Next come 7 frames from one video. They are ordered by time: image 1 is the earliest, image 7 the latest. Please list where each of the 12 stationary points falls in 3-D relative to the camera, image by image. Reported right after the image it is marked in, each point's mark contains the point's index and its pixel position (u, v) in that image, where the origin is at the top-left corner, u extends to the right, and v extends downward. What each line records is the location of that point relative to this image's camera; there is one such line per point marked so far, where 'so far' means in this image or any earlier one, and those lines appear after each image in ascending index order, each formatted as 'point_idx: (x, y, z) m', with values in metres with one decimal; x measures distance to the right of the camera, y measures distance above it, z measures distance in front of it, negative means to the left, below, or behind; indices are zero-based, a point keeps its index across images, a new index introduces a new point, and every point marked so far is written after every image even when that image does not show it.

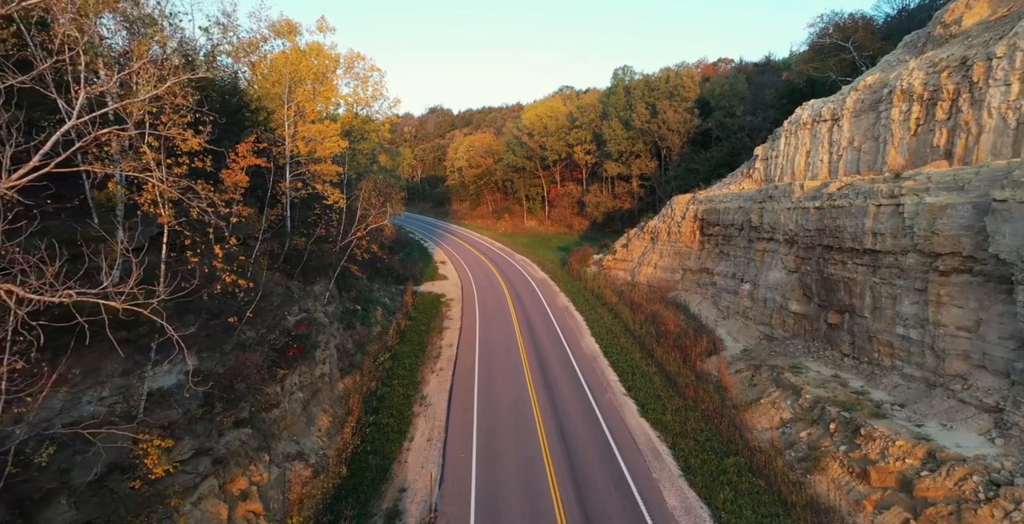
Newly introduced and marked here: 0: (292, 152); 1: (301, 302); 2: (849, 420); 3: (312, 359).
0: (-8.3, +4.1, +19.7) m
1: (-7.9, -1.6, +19.6) m
2: (+10.0, -4.7, +15.8) m
3: (-6.9, -3.4, +18.5) m
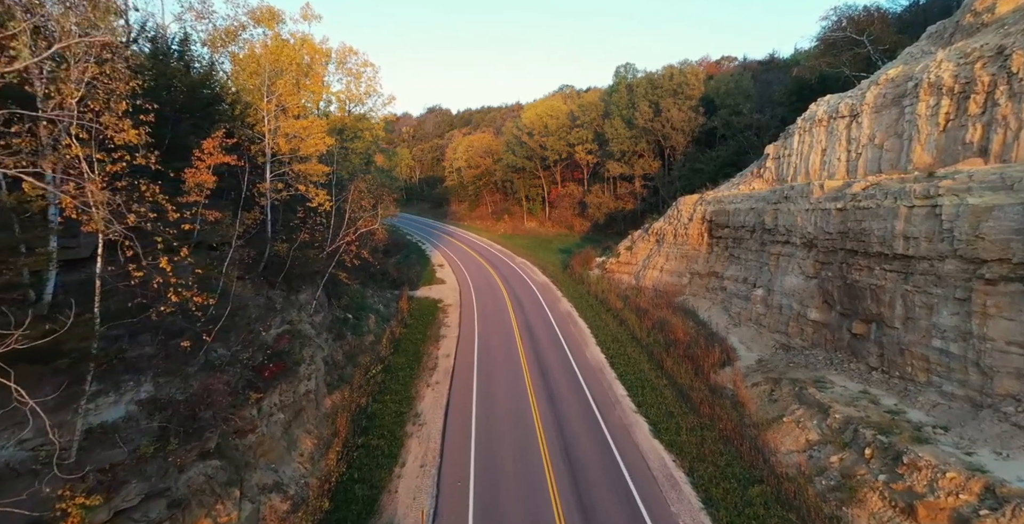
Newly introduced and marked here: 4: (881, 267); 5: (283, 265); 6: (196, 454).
0: (-8.3, +3.8, +18.2) m
1: (-7.8, -1.8, +18.1) m
2: (+10.0, -4.9, +14.3) m
3: (-6.9, -3.7, +16.9) m
4: (+13.0, -0.2, +18.9) m
5: (-8.2, -0.1, +18.9) m
6: (-7.3, -4.4, +12.2) m
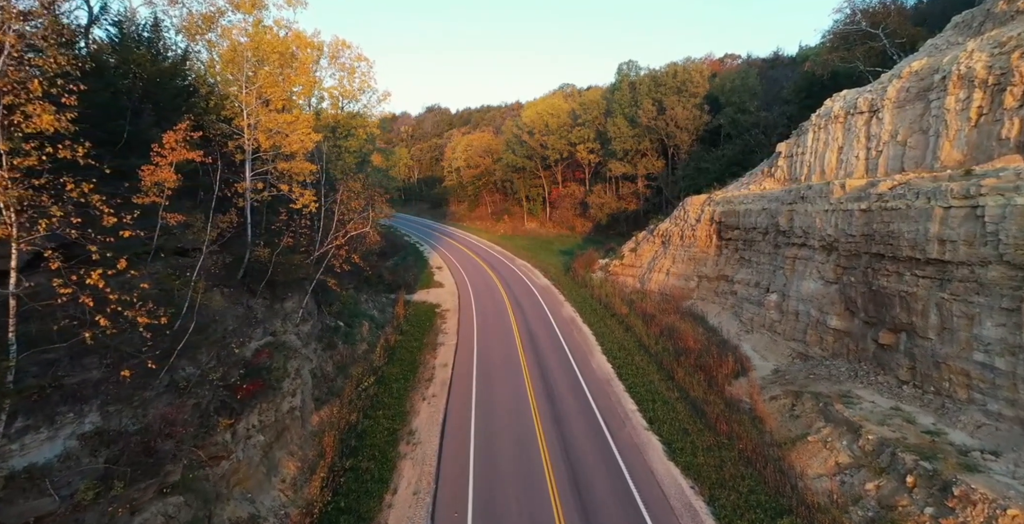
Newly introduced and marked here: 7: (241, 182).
0: (-8.2, +3.6, +16.7) m
1: (-7.8, -2.0, +16.7) m
2: (+10.1, -5.1, +12.8) m
3: (-6.8, -3.8, +15.5) m
4: (+13.1, -0.4, +17.5) m
5: (-8.2, -0.3, +17.5) m
6: (-7.2, -4.6, +10.8) m
7: (-7.8, +2.3, +15.5) m
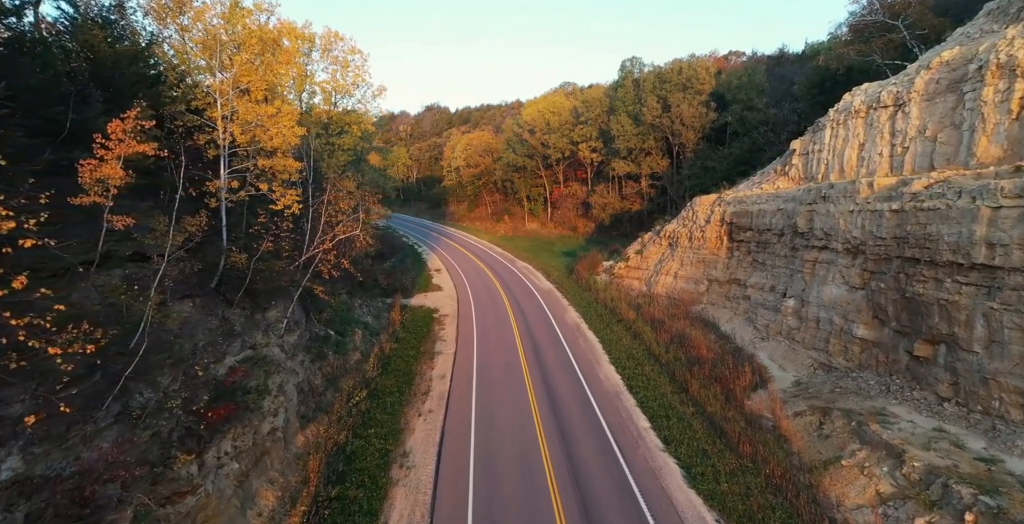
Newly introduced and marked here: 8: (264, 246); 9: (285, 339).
0: (-8.1, +3.4, +15.2) m
1: (-7.7, -2.2, +15.1) m
2: (+10.2, -5.3, +11.3) m
3: (-6.7, -4.0, +13.9) m
4: (+13.2, -0.5, +16.0) m
5: (-8.1, -0.5, +16.0) m
6: (-7.1, -4.8, +9.3) m
7: (-7.8, +2.2, +14.0) m
8: (-7.5, +0.5, +16.2) m
9: (-7.7, -2.6, +18.2) m
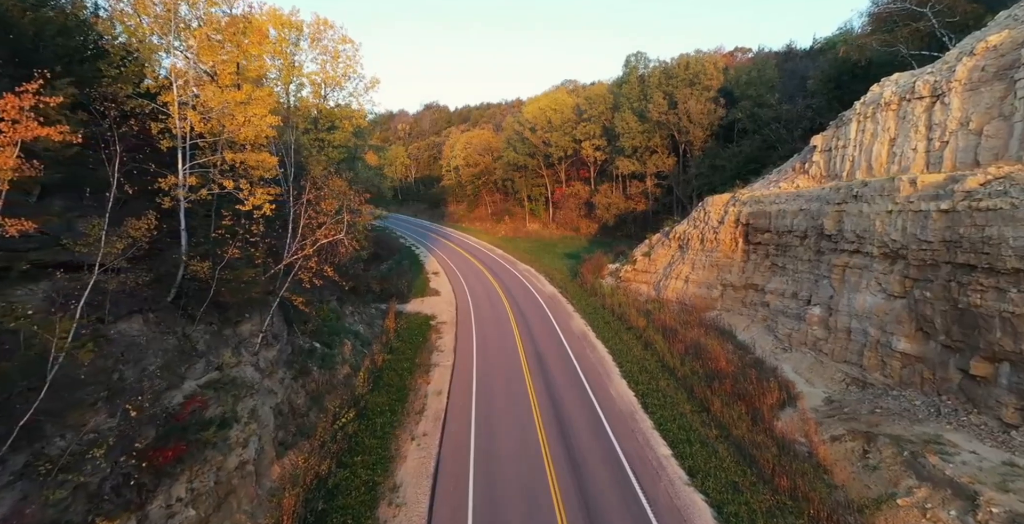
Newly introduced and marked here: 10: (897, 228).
0: (-8.0, +3.2, +13.2) m
1: (-7.6, -2.4, +13.1) m
2: (+10.3, -5.5, +9.3) m
3: (-6.6, -4.2, +12.0) m
4: (+13.3, -0.7, +14.0) m
5: (-8.0, -0.7, +14.0) m
6: (-7.0, -5.0, +7.3) m
7: (-7.6, +1.9, +12.0) m
8: (-7.4, +0.3, +14.2) m
9: (-7.6, -2.8, +16.2) m
10: (+13.4, +1.2, +18.6) m
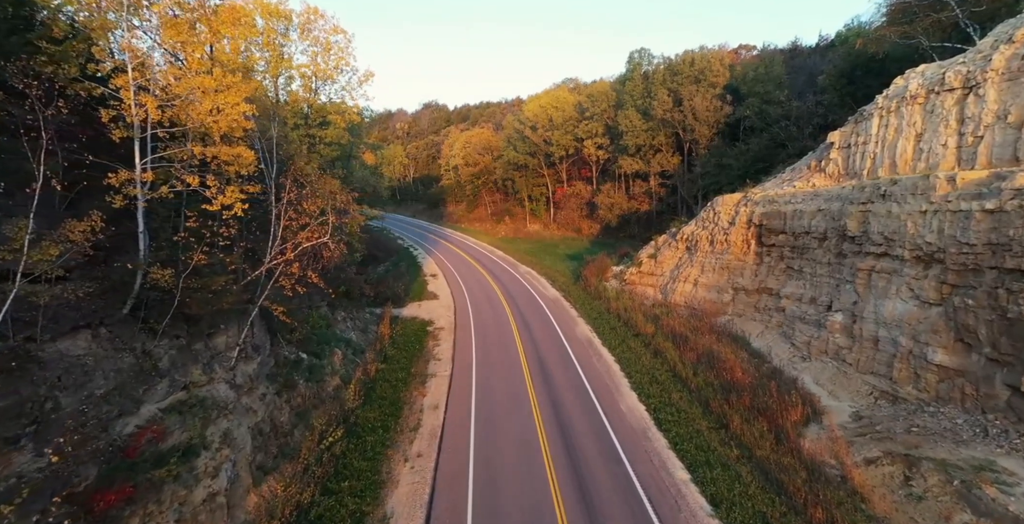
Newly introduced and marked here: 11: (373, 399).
0: (-7.9, +3.1, +11.7) m
1: (-7.5, -2.5, +11.6) m
2: (+10.4, -5.6, +7.8) m
3: (-6.5, -4.4, +10.4) m
4: (+13.4, -0.9, +12.5) m
5: (-7.9, -0.9, +12.5) m
6: (-6.9, -5.2, +5.8) m
7: (-7.6, +1.8, +10.5) m
8: (-7.3, +0.1, +12.7) m
9: (-7.5, -3.0, +14.7) m
10: (+13.5, +1.0, +17.1) m
11: (-5.1, -5.1, +19.7) m
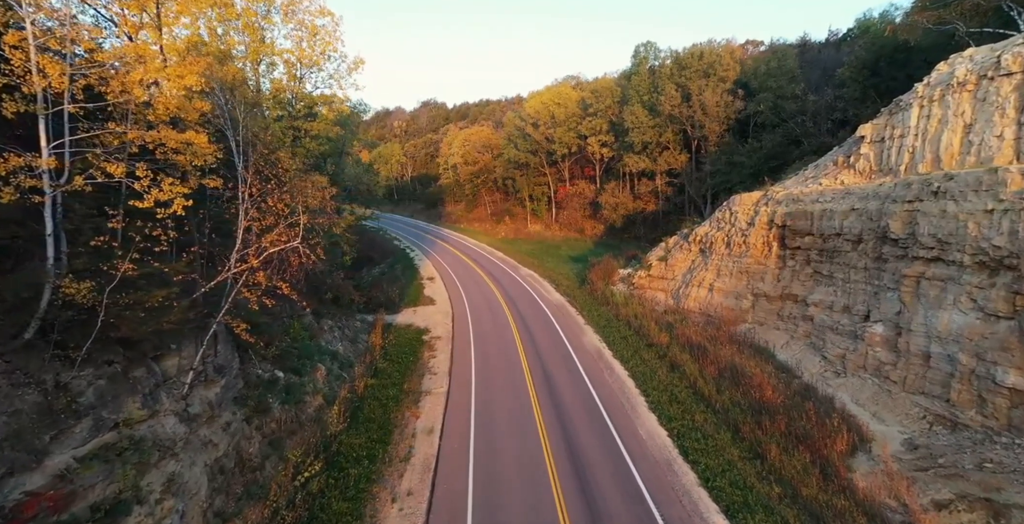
0: (-7.8, +2.9, +9.4) m
1: (-7.3, -2.7, +9.3) m
2: (+10.5, -5.8, +5.5) m
3: (-6.4, -4.6, +8.1) m
4: (+13.5, -1.1, +10.2) m
5: (-7.7, -1.0, +10.2) m
6: (-6.8, -5.3, +3.5) m
7: (-7.4, +1.6, +8.2) m
8: (-7.2, -0.1, +10.4) m
9: (-7.4, -3.1, +12.4) m
10: (+13.6, +0.8, +14.8) m
11: (-5.0, -5.2, +17.4) m
